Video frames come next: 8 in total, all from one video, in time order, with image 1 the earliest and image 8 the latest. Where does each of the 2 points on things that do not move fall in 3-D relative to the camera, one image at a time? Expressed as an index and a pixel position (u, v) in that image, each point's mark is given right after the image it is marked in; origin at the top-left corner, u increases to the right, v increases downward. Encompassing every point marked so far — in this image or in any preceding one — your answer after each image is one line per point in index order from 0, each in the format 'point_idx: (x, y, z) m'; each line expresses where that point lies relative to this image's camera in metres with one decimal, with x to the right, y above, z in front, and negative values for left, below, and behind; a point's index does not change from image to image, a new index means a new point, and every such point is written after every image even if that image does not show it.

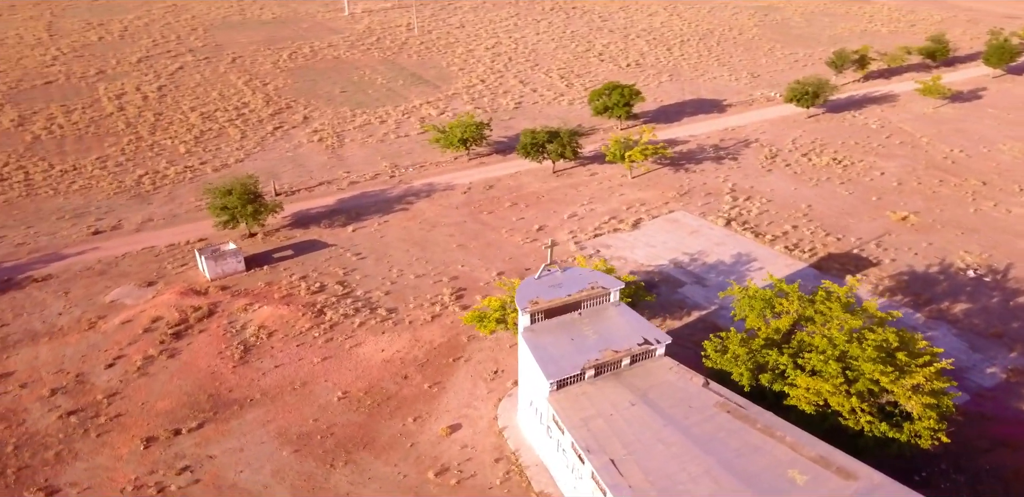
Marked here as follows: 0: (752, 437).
0: (+5.6, -4.3, +19.9) m
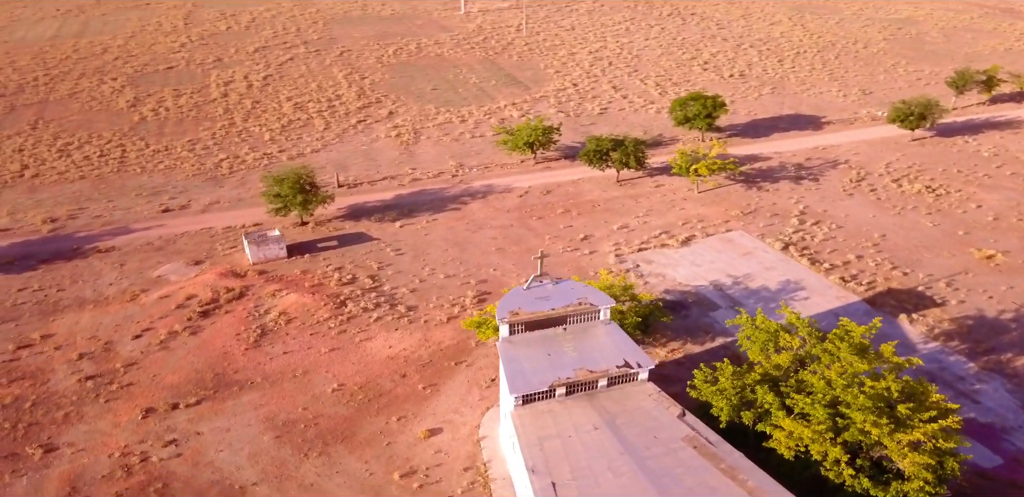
0: (+4.4, -4.9, +18.7) m
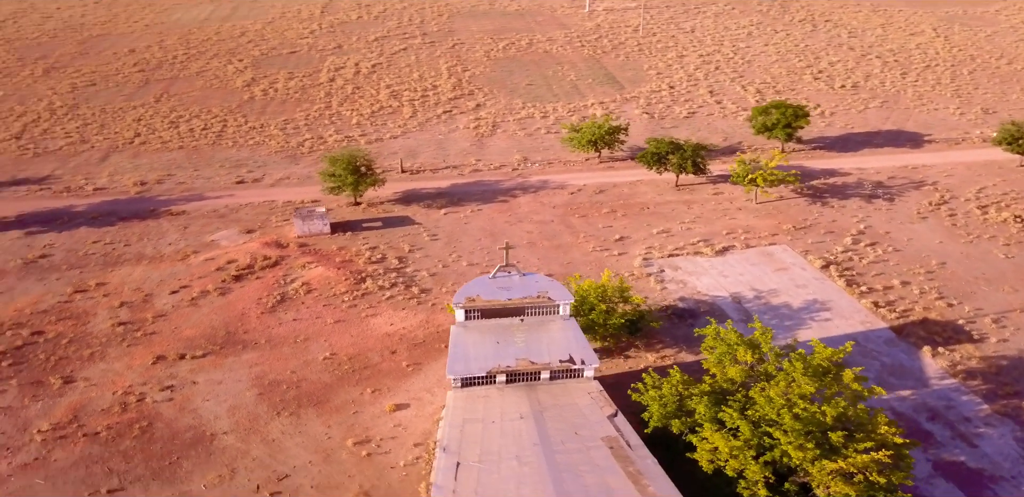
0: (+2.2, -5.0, +18.7) m
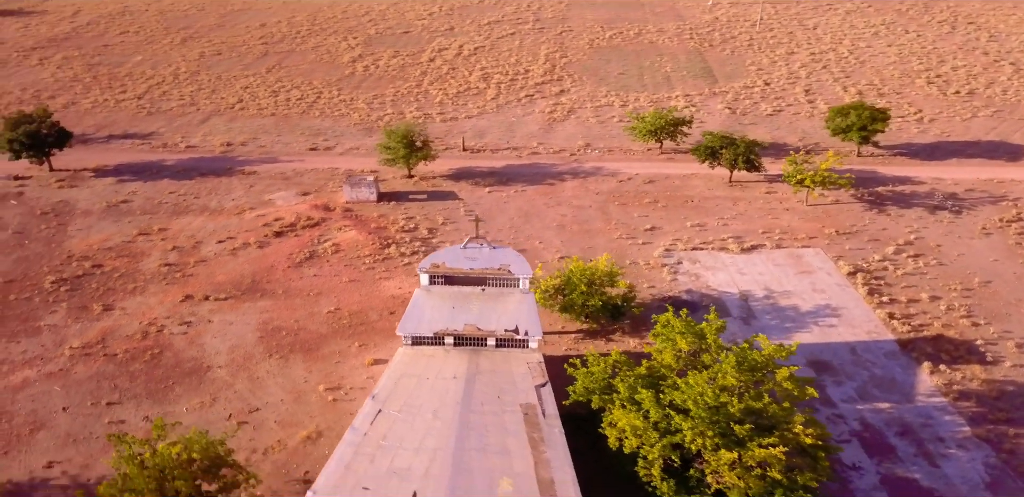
0: (+0.1, -4.4, +19.7) m
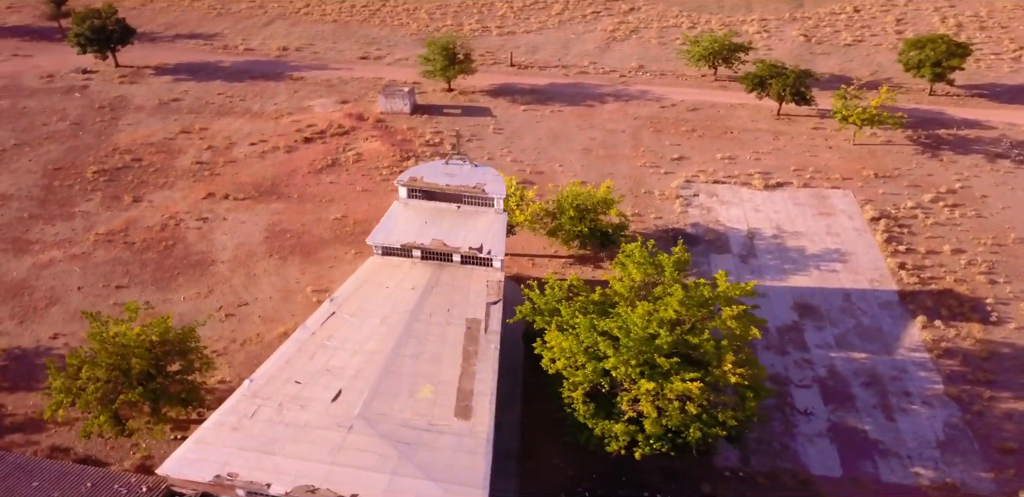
0: (-1.5, -2.5, +20.2) m
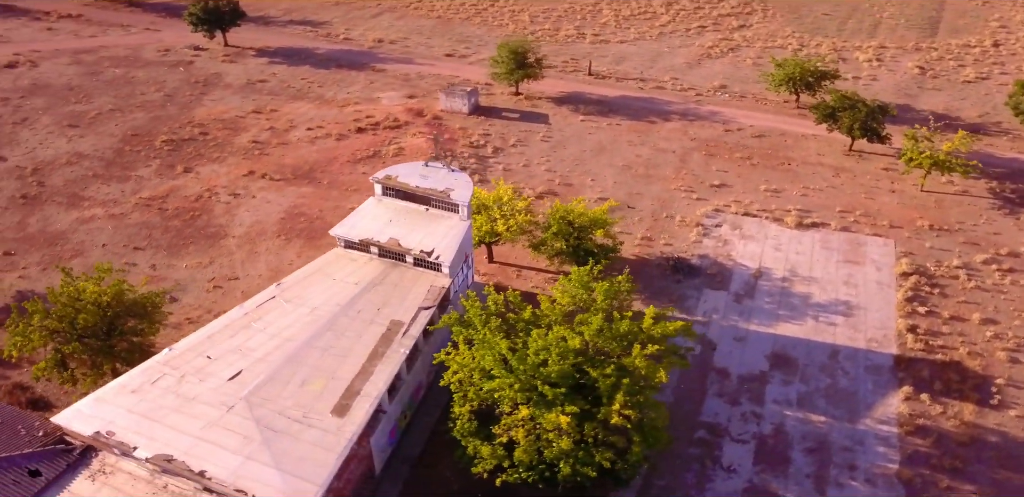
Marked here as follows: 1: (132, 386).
0: (-3.7, -2.5, +20.6) m
1: (-8.7, -3.1, +19.4) m
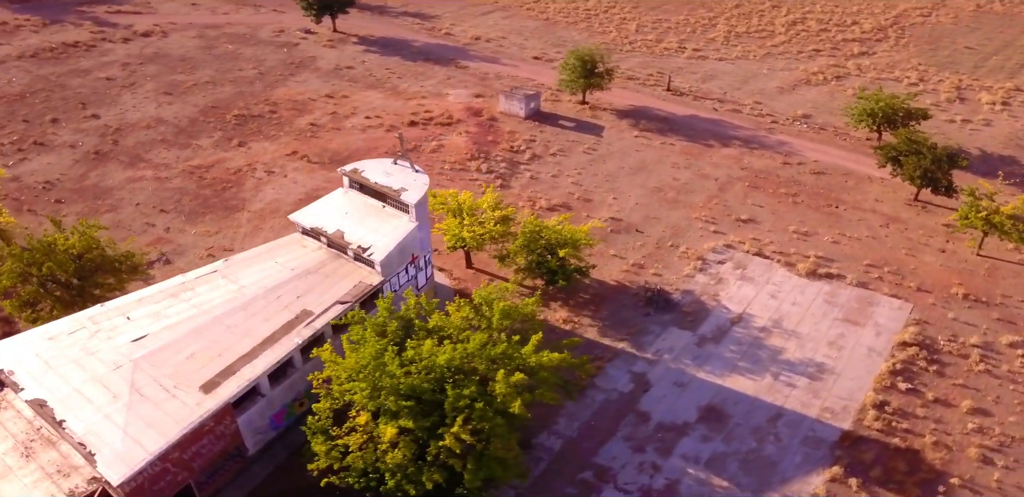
0: (-6.3, -2.1, +21.3) m
1: (-11.5, -2.1, +21.2) m
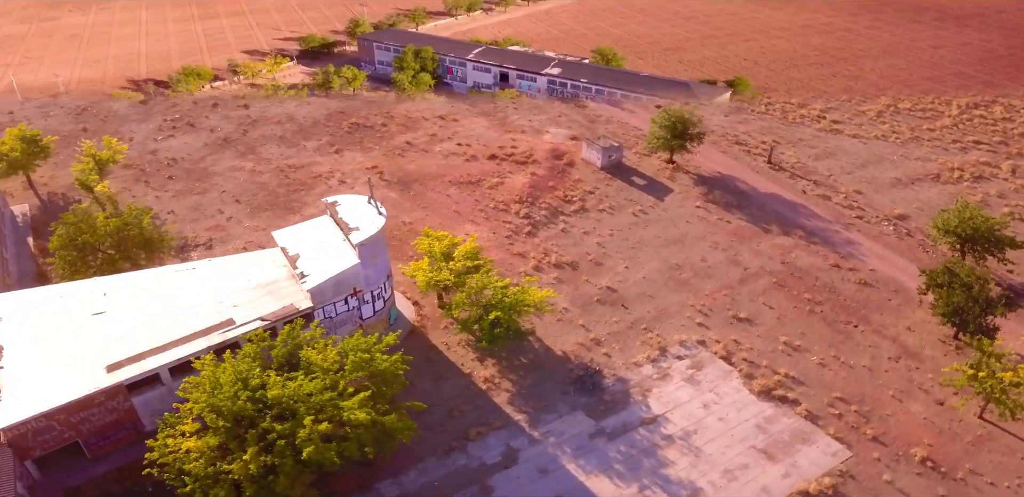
0: (-9.6, -2.4, +25.0) m
1: (-14.4, -1.4, +26.6) m
